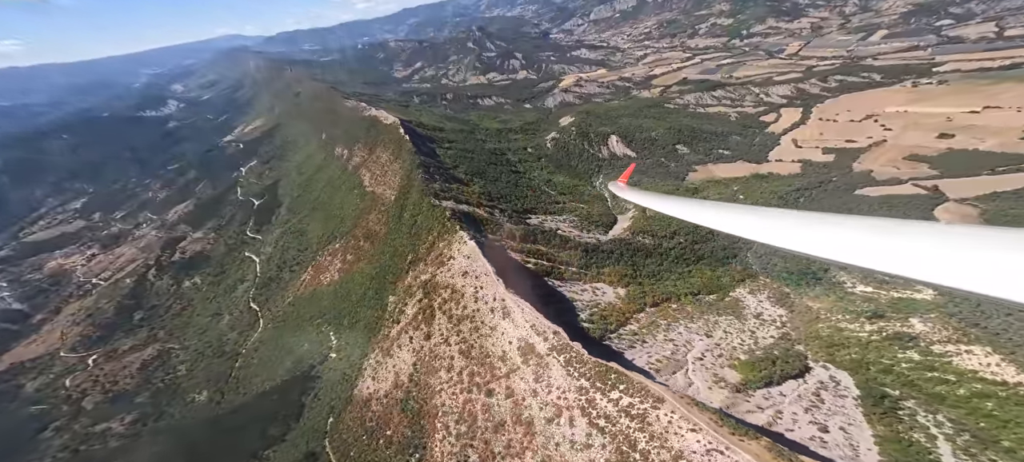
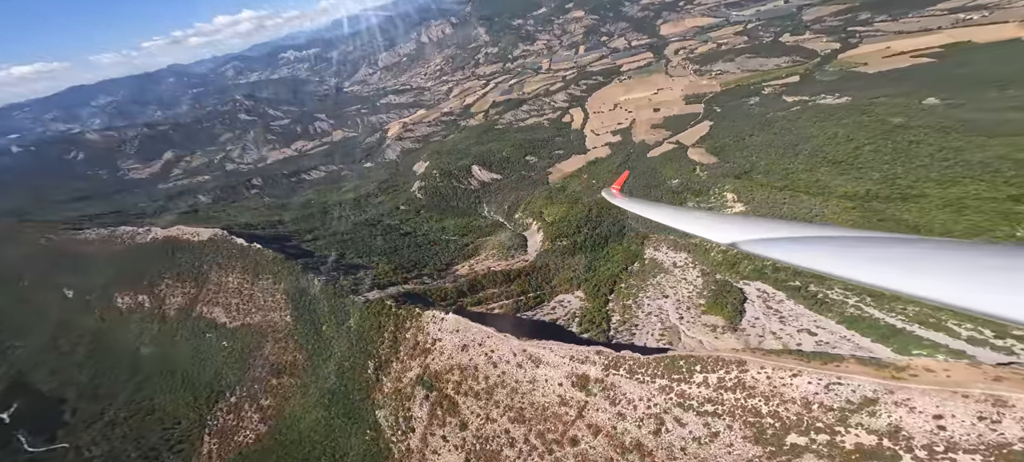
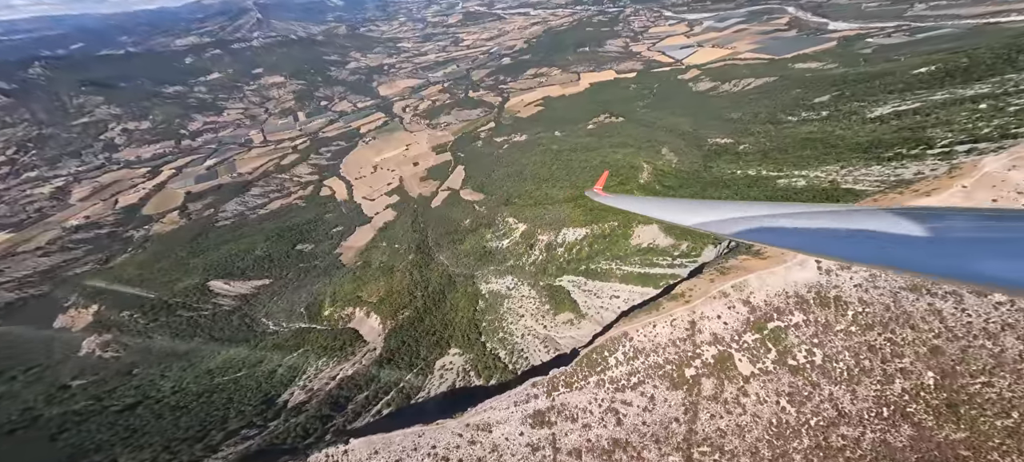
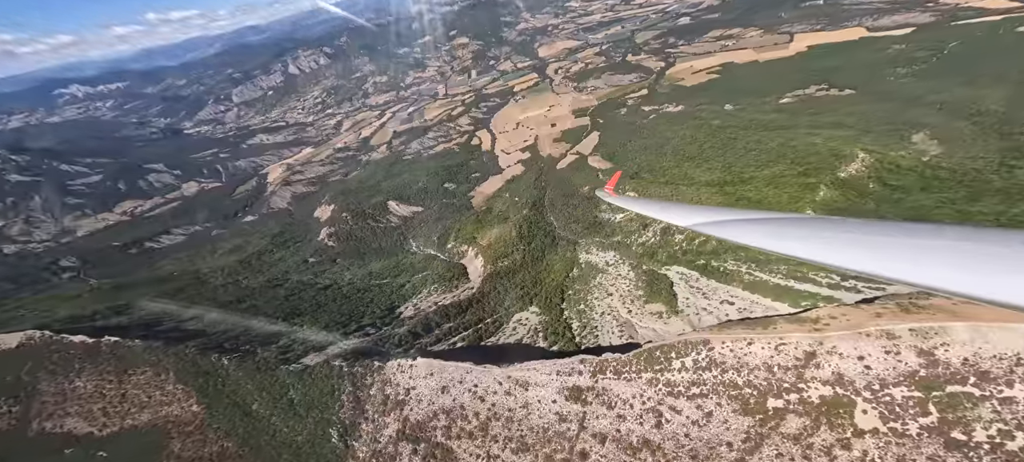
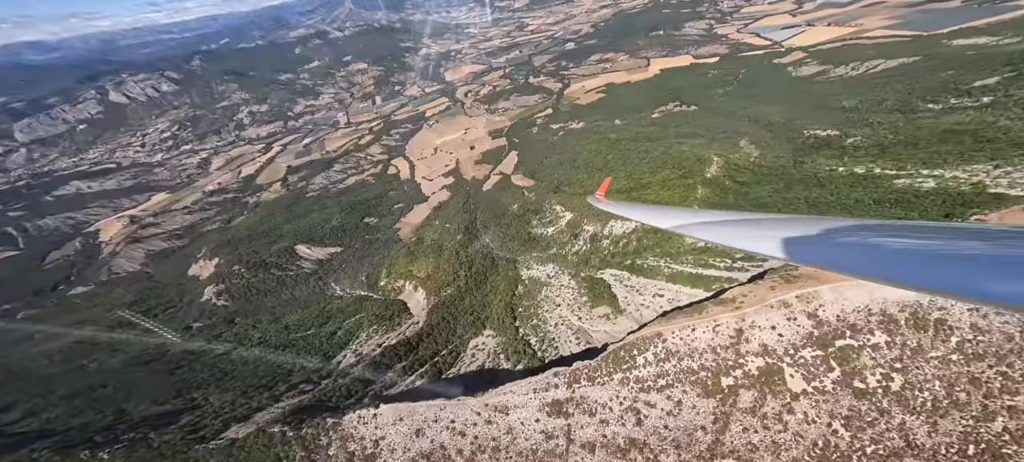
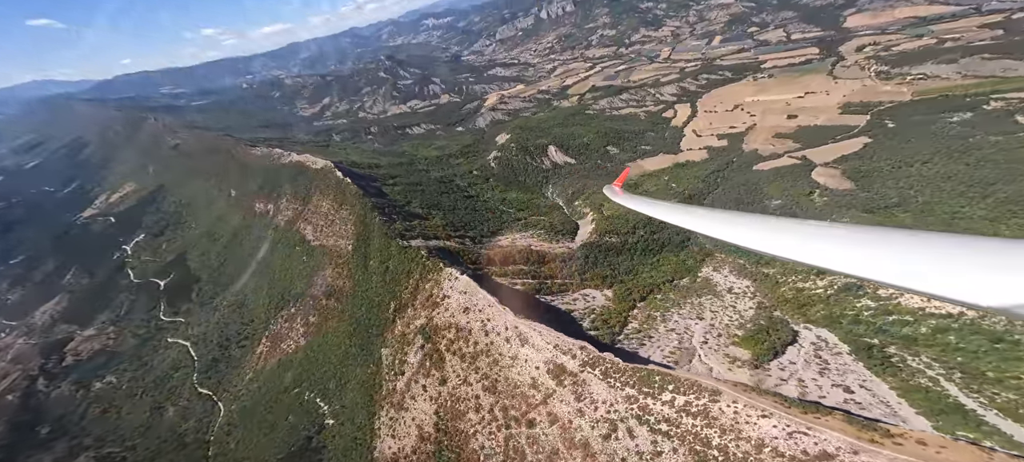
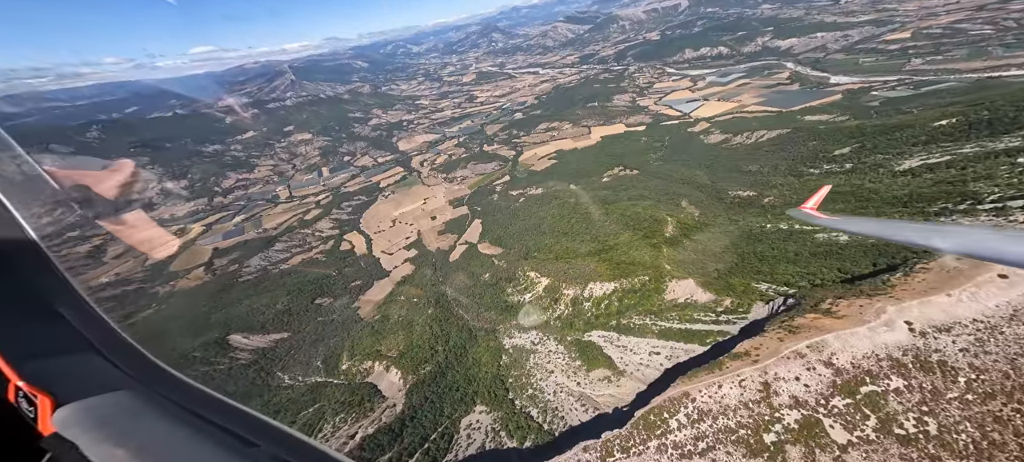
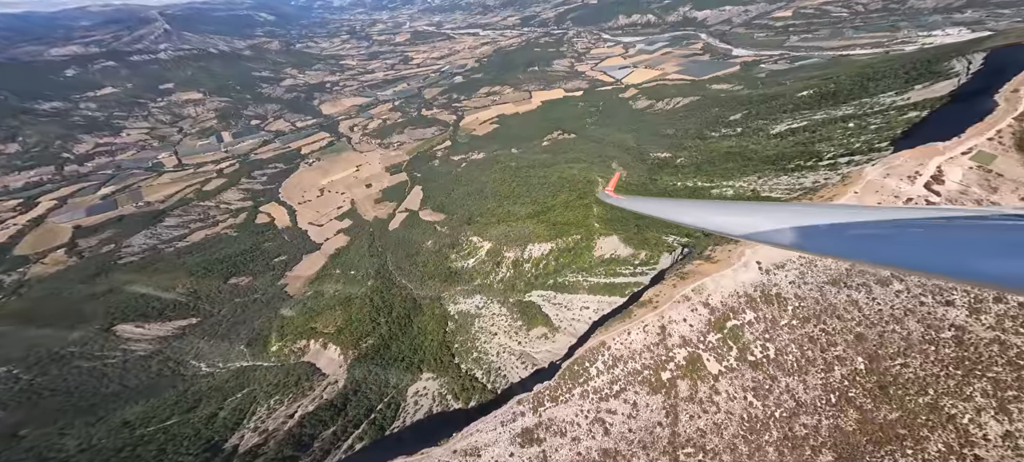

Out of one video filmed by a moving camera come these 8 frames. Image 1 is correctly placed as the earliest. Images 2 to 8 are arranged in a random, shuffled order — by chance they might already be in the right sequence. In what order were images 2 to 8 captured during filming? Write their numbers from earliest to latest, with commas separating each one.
6, 2, 4, 5, 3, 8, 7
